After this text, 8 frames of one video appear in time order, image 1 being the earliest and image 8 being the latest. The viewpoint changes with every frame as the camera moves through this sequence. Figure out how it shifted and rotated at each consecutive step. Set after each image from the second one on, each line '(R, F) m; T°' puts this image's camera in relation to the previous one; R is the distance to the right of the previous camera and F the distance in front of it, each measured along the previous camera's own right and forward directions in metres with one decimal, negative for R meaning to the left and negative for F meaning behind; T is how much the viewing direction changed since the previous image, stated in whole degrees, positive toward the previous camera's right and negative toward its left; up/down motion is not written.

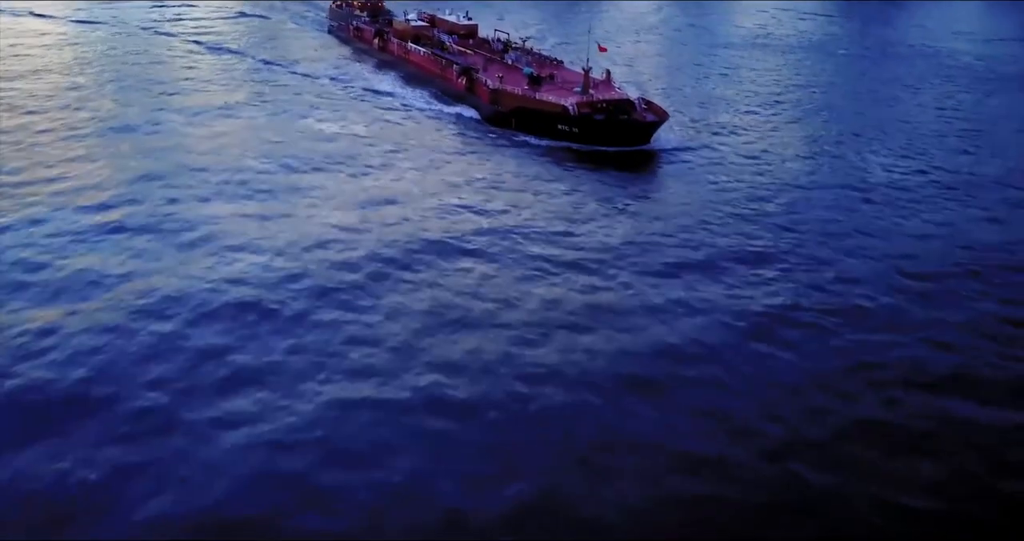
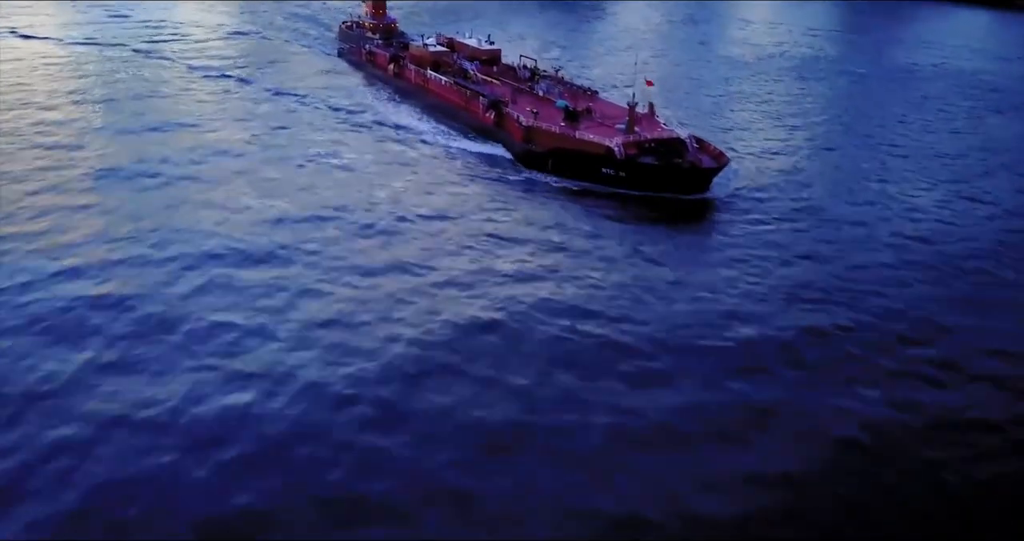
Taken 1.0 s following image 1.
(-0.9, +3.5) m; 0°
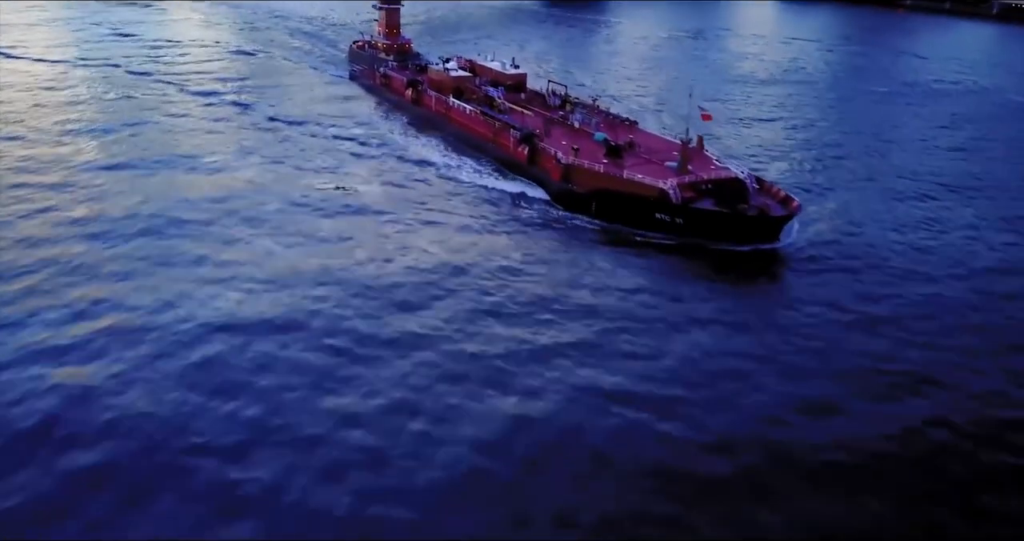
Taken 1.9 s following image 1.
(-0.9, +3.0) m; 0°
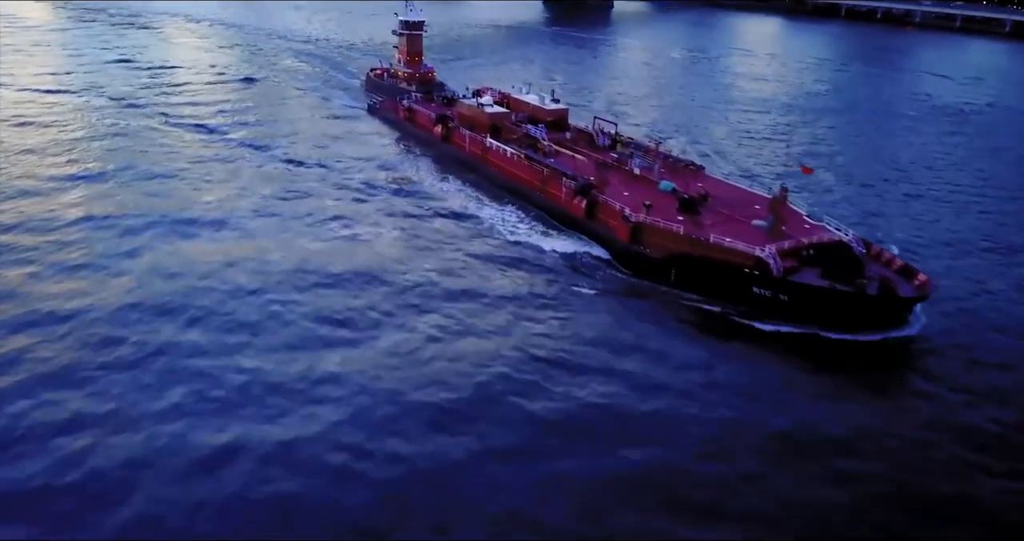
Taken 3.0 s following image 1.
(-1.2, +4.0) m; 0°
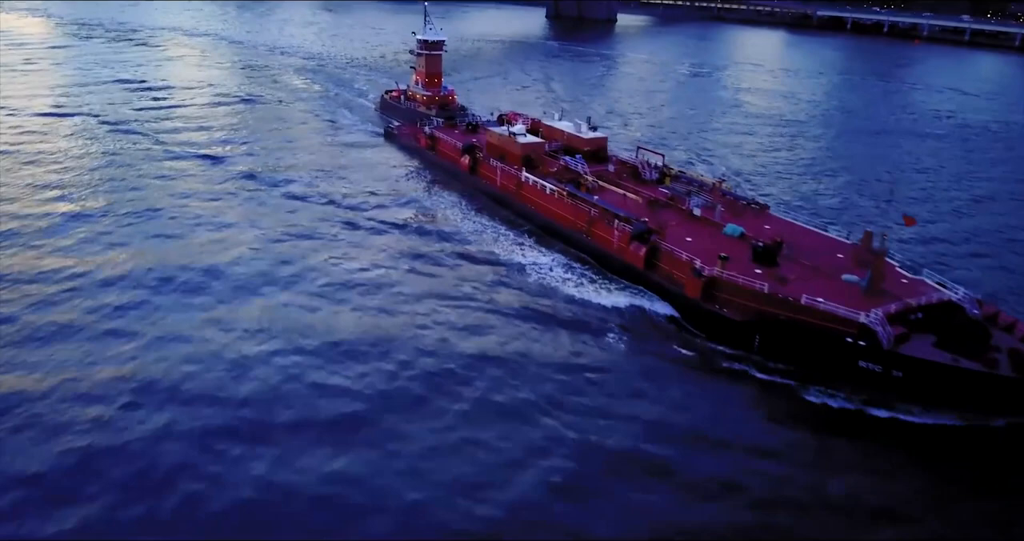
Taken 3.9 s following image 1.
(-1.0, +3.0) m; 0°
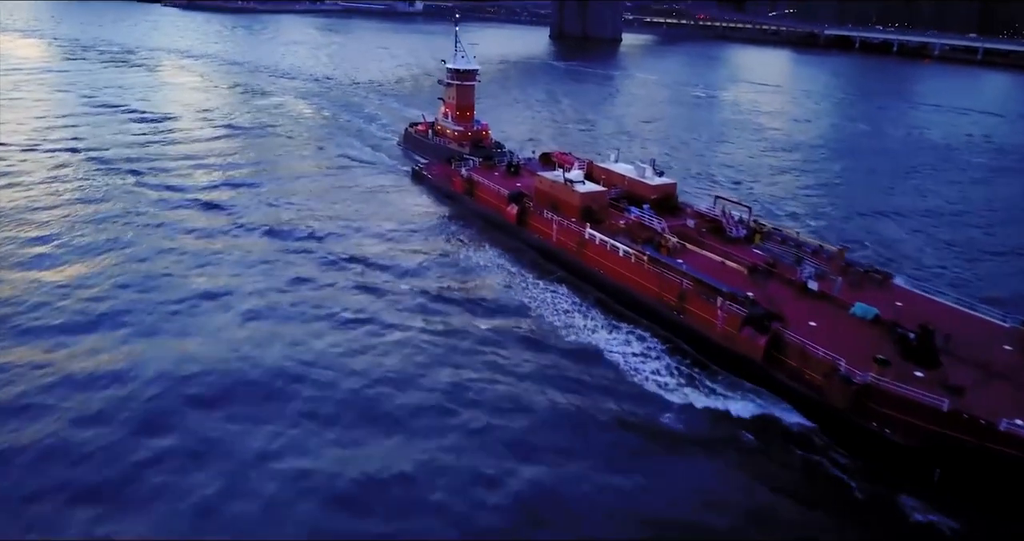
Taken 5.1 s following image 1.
(-1.4, +4.3) m; 0°
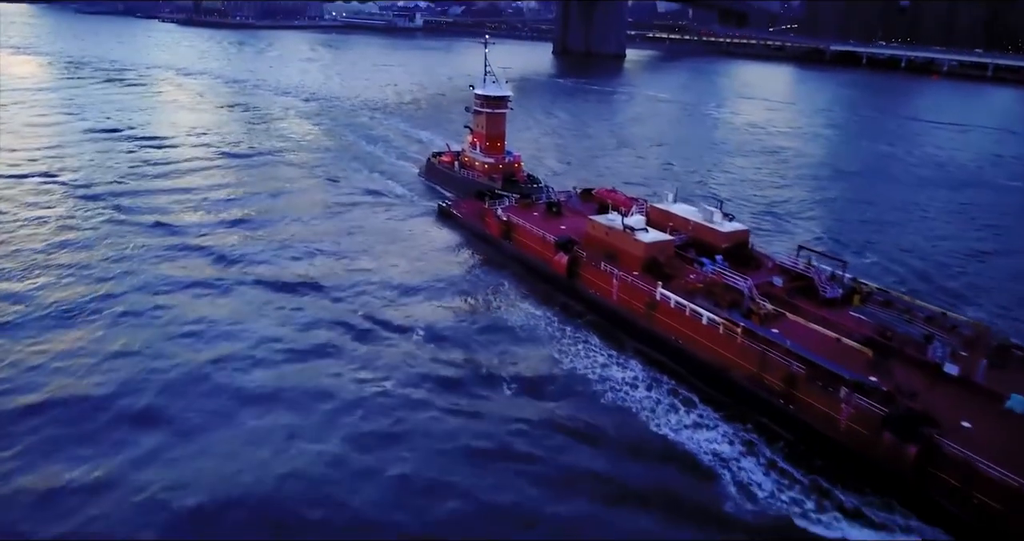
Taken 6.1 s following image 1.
(-1.1, +3.6) m; 0°
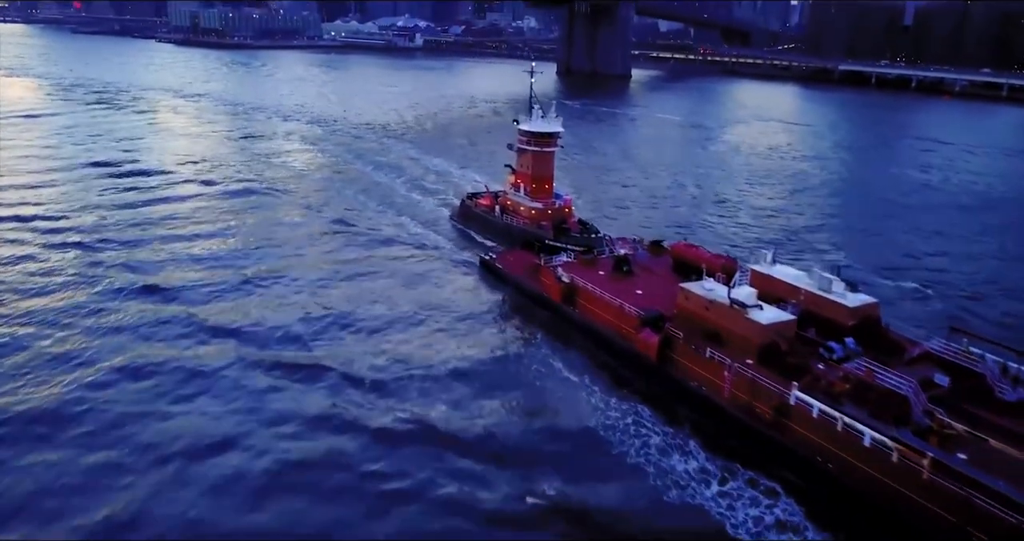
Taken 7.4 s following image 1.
(-1.4, +4.6) m; 0°
